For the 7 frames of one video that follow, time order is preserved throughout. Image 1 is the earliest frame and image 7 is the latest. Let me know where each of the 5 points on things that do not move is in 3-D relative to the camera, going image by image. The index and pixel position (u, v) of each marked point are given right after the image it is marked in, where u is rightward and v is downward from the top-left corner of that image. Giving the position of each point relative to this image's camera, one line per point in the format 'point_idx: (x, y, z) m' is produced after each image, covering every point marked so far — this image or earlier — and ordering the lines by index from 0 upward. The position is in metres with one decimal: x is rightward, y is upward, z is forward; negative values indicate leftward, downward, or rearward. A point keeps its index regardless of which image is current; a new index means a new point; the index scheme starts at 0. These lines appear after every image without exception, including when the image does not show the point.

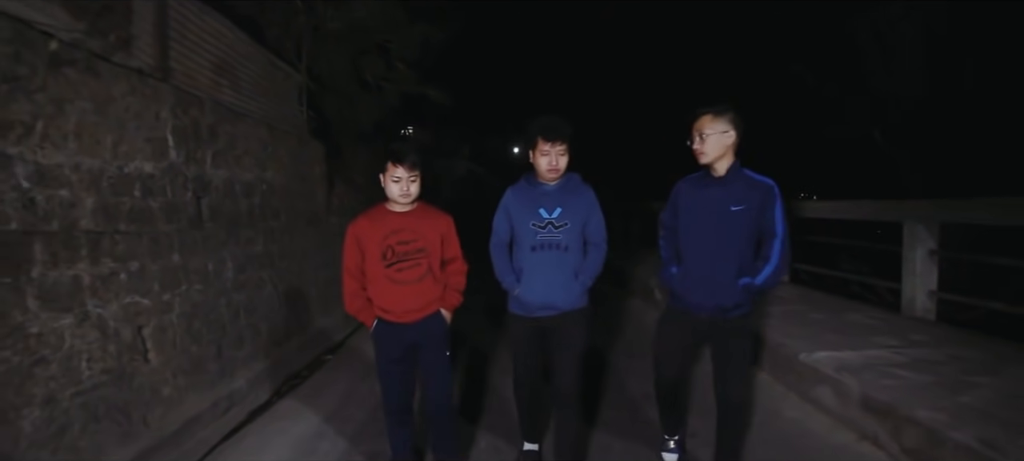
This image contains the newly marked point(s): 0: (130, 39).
0: (-3.2, +1.5, +4.6) m
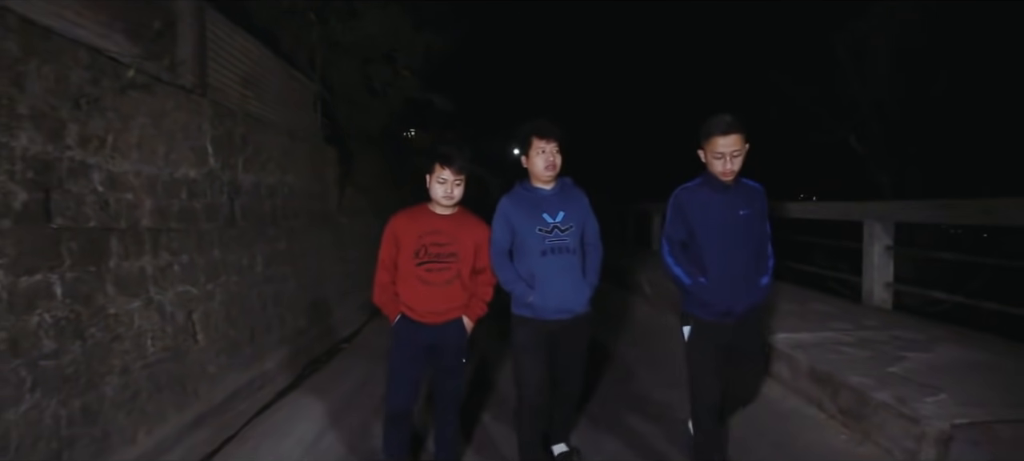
0: (-3.2, +1.6, +5.3) m
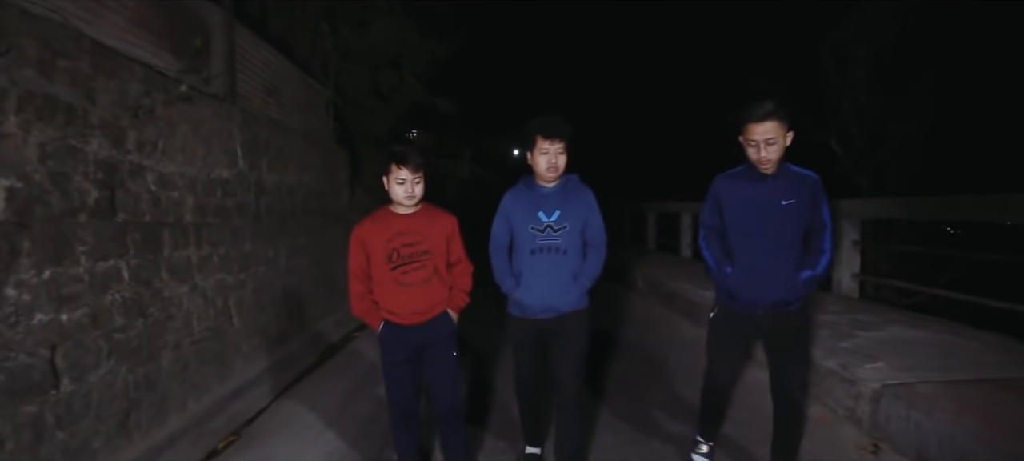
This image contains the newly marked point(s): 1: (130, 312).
0: (-3.1, +1.6, +5.9) m
1: (-2.8, -0.6, +4.2) m
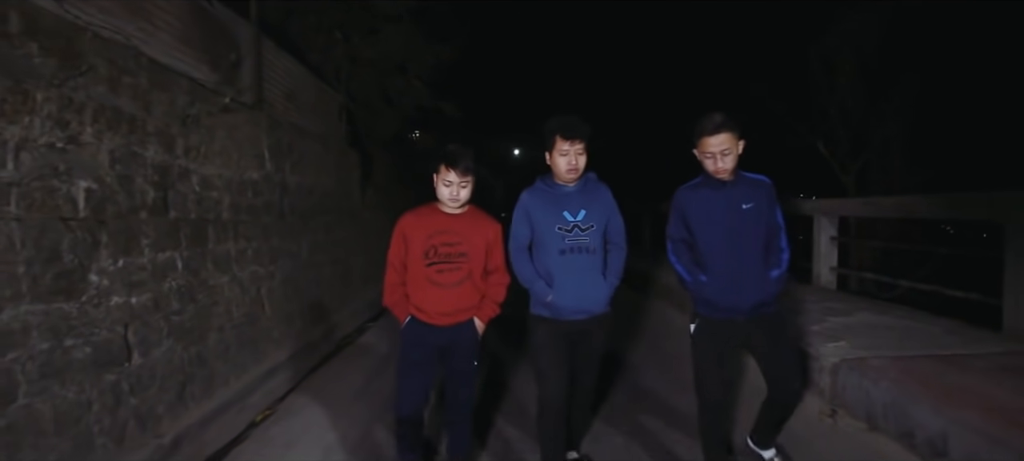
0: (-3.1, +1.7, +6.4) m
1: (-2.8, -0.6, +4.7) m
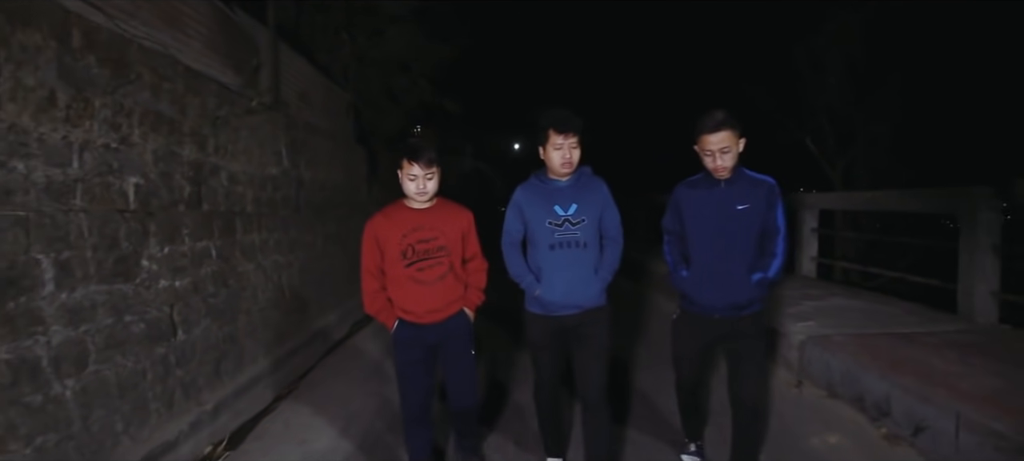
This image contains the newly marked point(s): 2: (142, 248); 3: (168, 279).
0: (-3.1, +1.7, +6.9) m
1: (-2.7, -0.5, +5.2) m
2: (-2.8, -0.1, +4.3) m
3: (-2.8, -0.4, +4.5) m
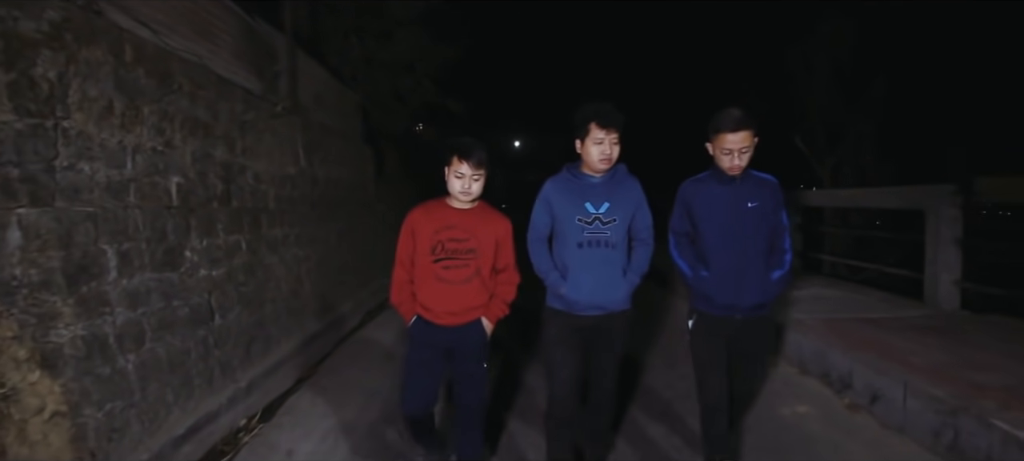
0: (-3.0, +1.8, +7.4) m
1: (-2.7, -0.4, +5.7) m
2: (-2.8, -0.1, +4.8) m
3: (-2.7, -0.3, +5.0) m
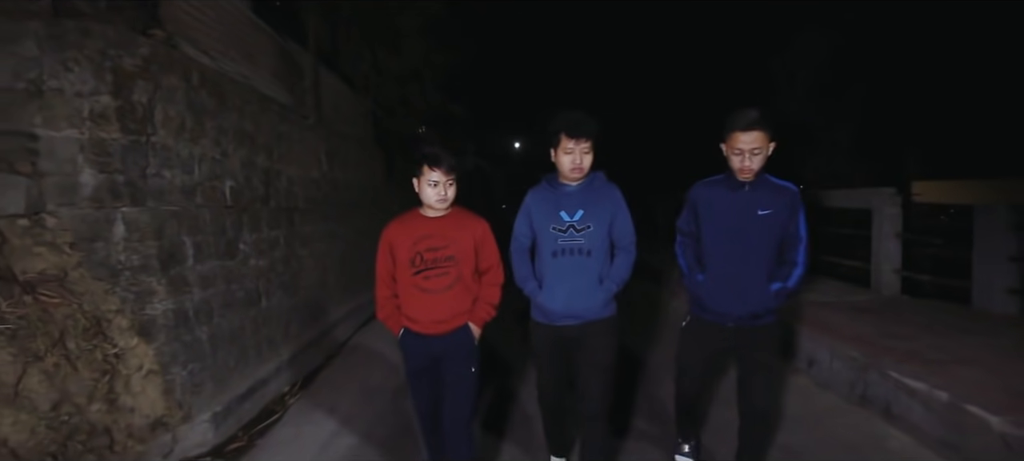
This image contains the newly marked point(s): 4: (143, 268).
0: (-3.0, +1.9, +8.3) m
1: (-2.7, -0.4, +6.6) m
2: (-2.8, 0.0, +5.7) m
3: (-2.7, -0.3, +5.9) m
4: (-2.9, -0.3, +4.4) m
